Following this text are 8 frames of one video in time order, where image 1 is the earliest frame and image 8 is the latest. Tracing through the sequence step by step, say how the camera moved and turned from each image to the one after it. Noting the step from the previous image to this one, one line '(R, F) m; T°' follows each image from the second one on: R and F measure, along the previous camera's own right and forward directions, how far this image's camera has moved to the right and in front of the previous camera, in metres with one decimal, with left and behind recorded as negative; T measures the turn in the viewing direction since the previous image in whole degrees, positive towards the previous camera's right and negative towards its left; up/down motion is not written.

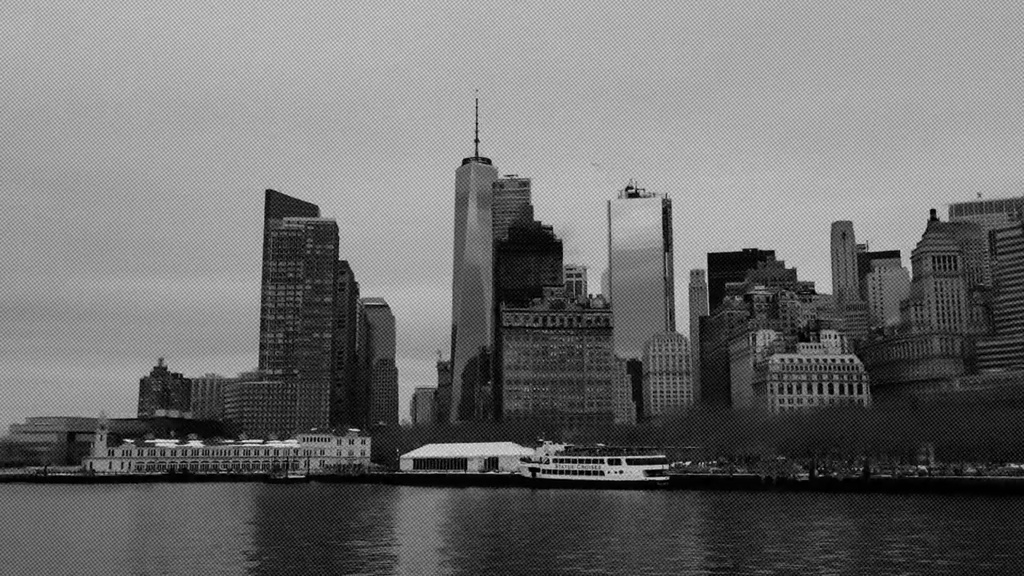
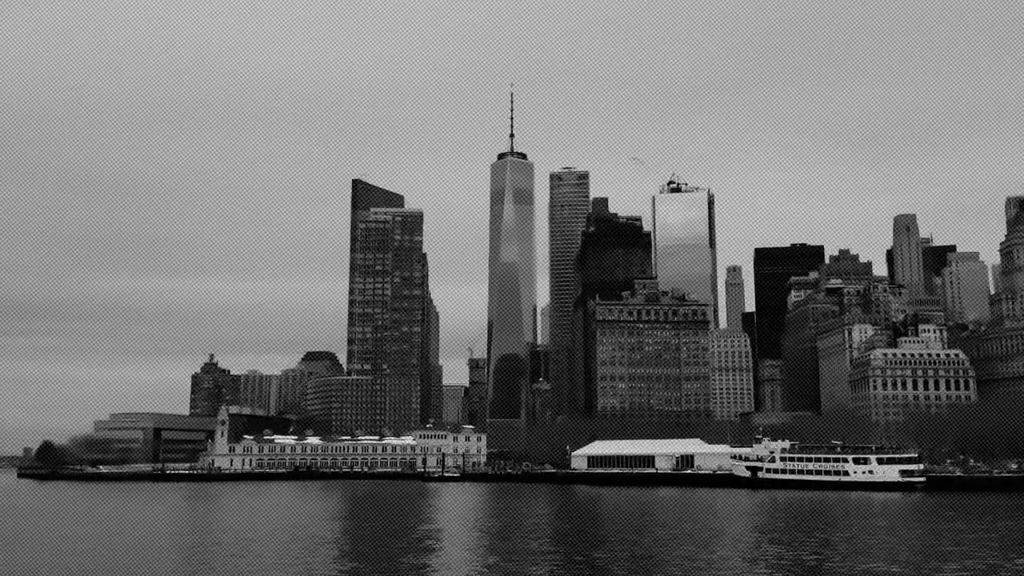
(-23.9, +10.2) m; -1°
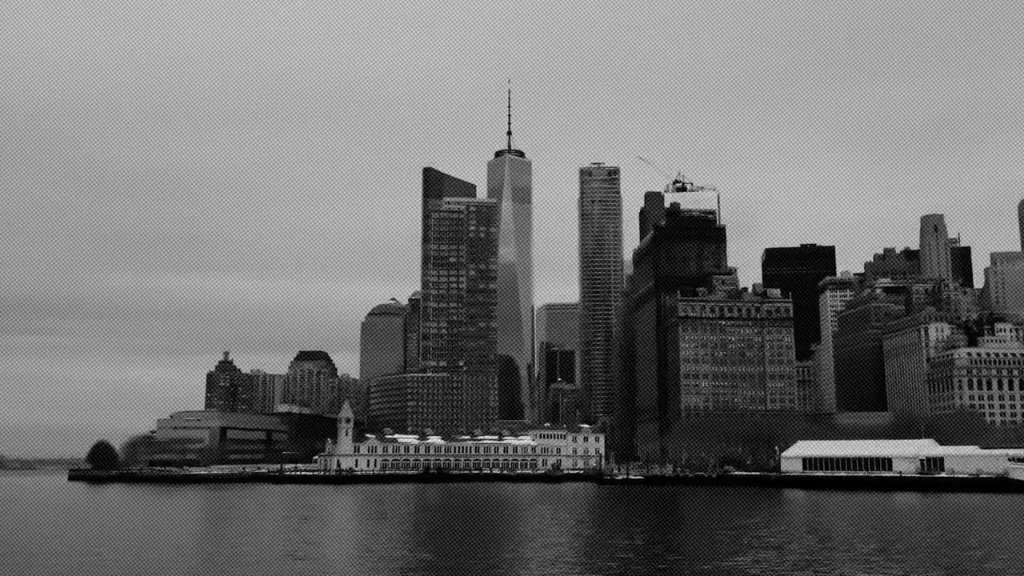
(-31.4, +13.3) m; +2°
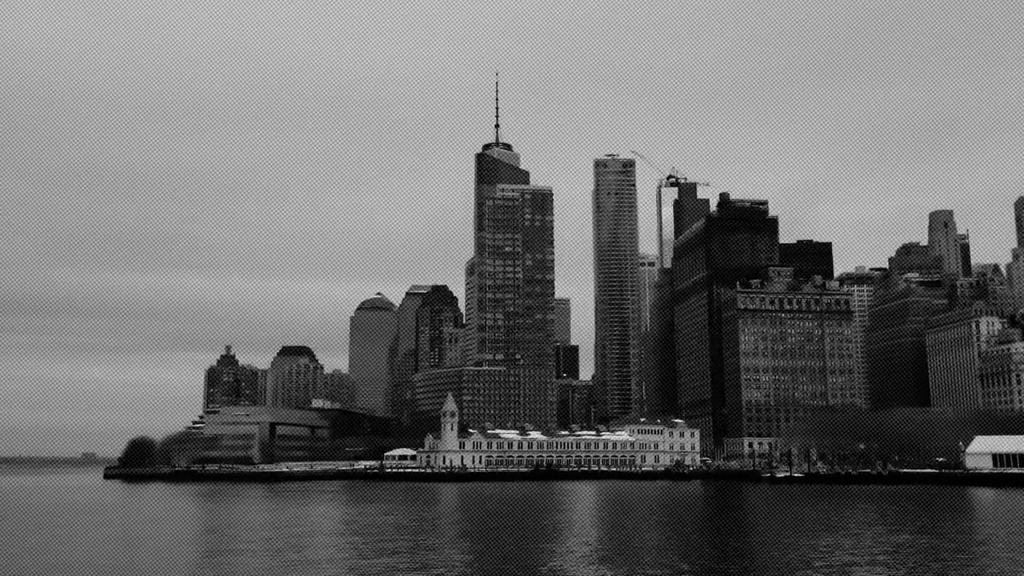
(-25.4, +10.6) m; +2°
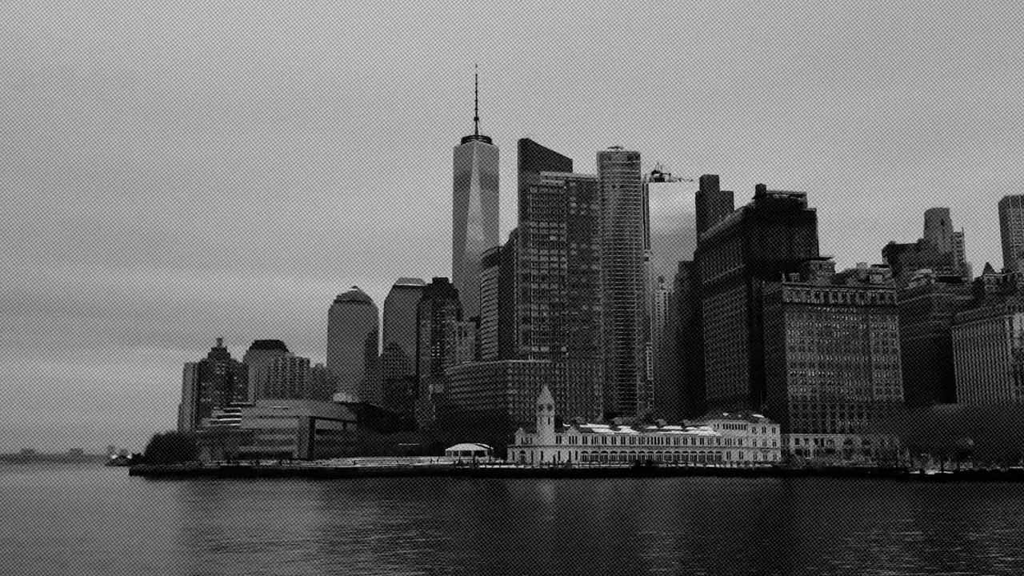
(-22.8, +9.3) m; +2°
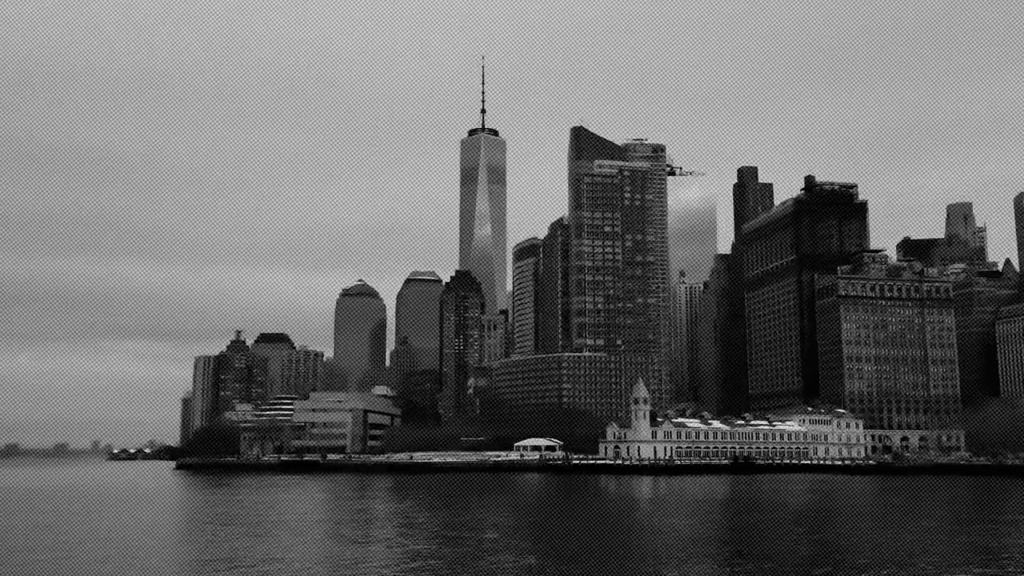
(-15.7, +6.2) m; 0°
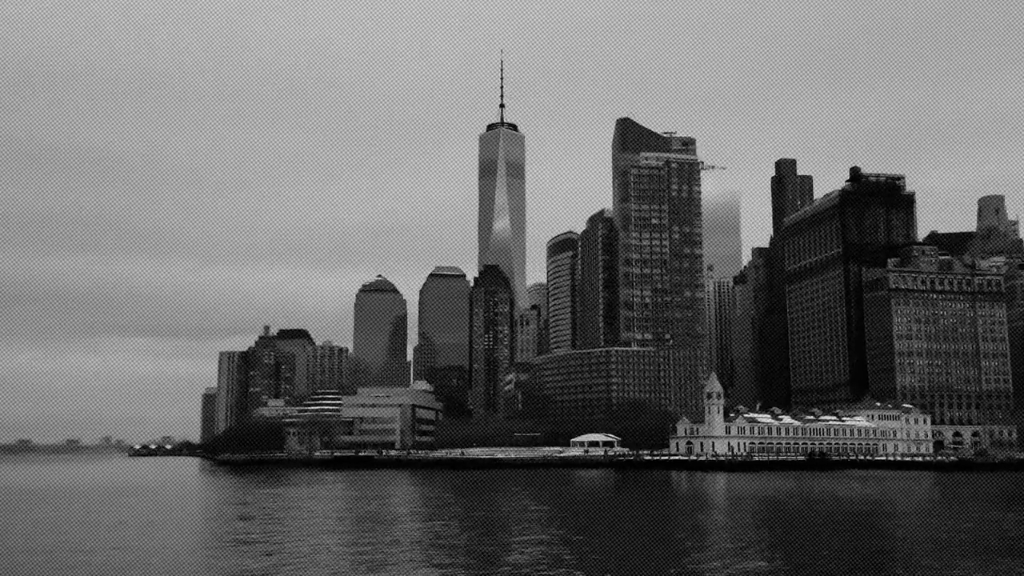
(-8.8, +3.3) m; -1°
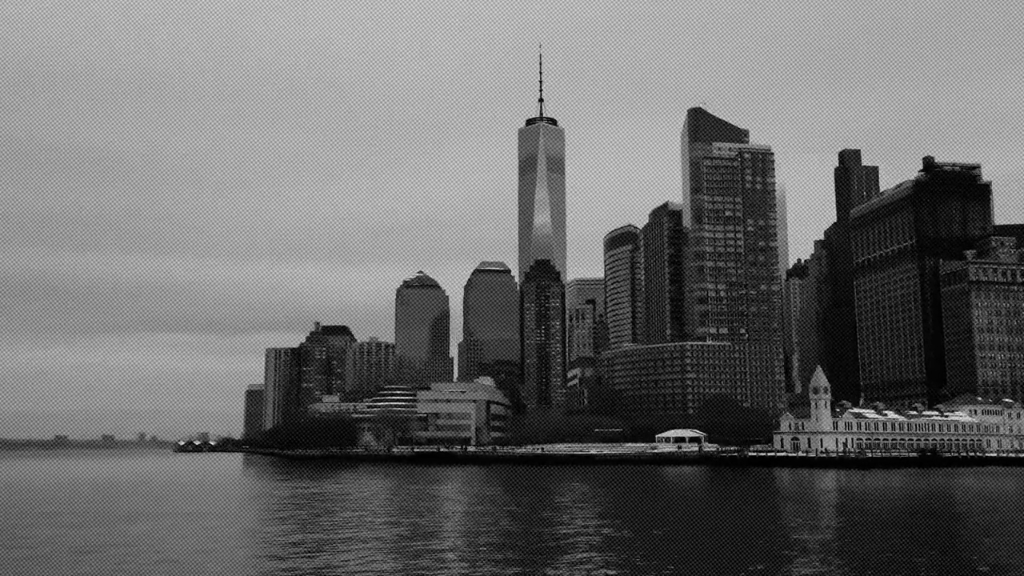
(-10.1, +3.2) m; -2°
